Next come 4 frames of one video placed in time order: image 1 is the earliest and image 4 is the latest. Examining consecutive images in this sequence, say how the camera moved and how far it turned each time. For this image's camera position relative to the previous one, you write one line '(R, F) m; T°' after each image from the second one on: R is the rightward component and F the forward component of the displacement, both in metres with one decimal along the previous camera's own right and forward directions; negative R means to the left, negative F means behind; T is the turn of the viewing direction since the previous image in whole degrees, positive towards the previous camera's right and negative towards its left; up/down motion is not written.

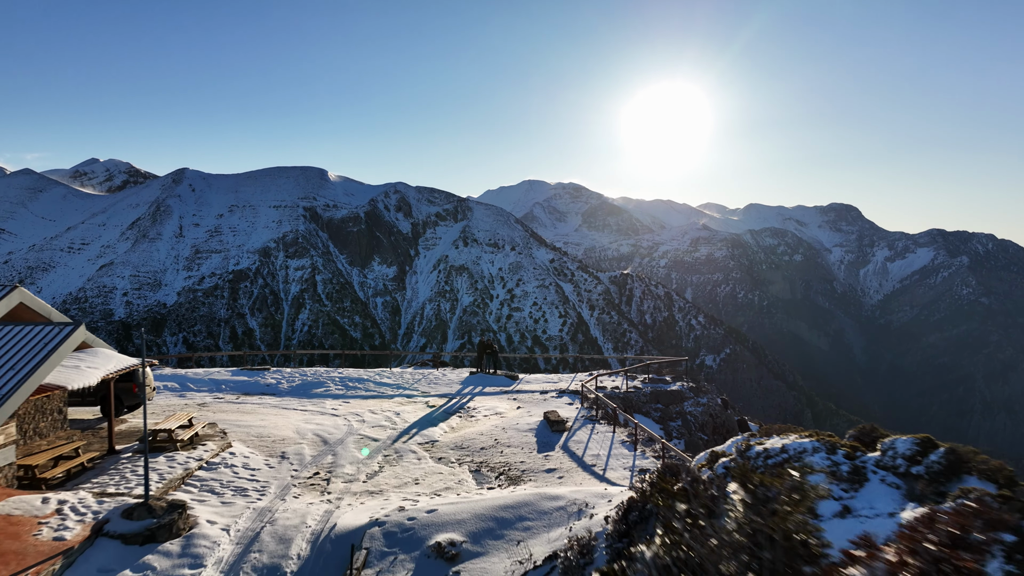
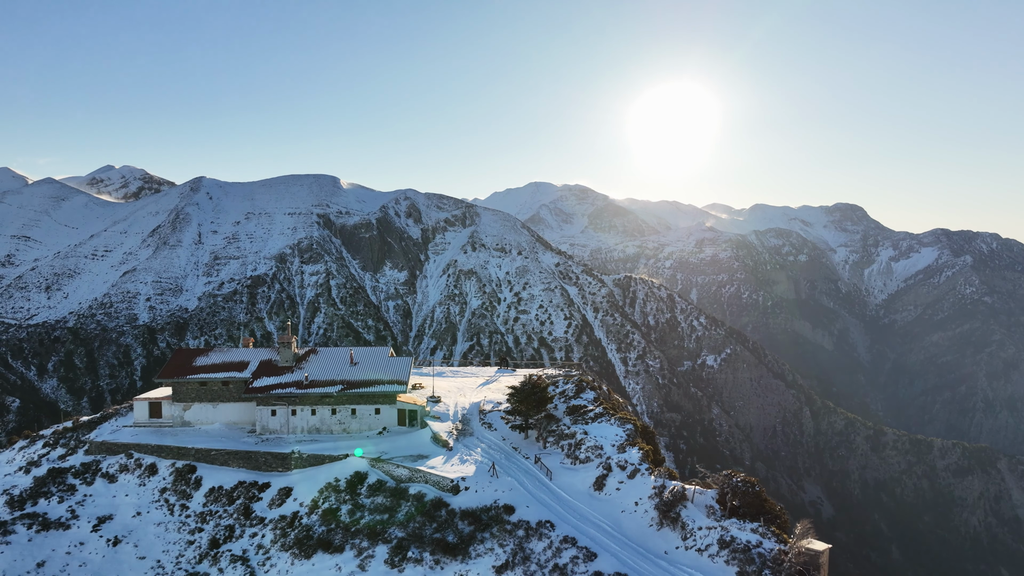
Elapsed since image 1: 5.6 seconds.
(+0.2, -11.6) m; -1°
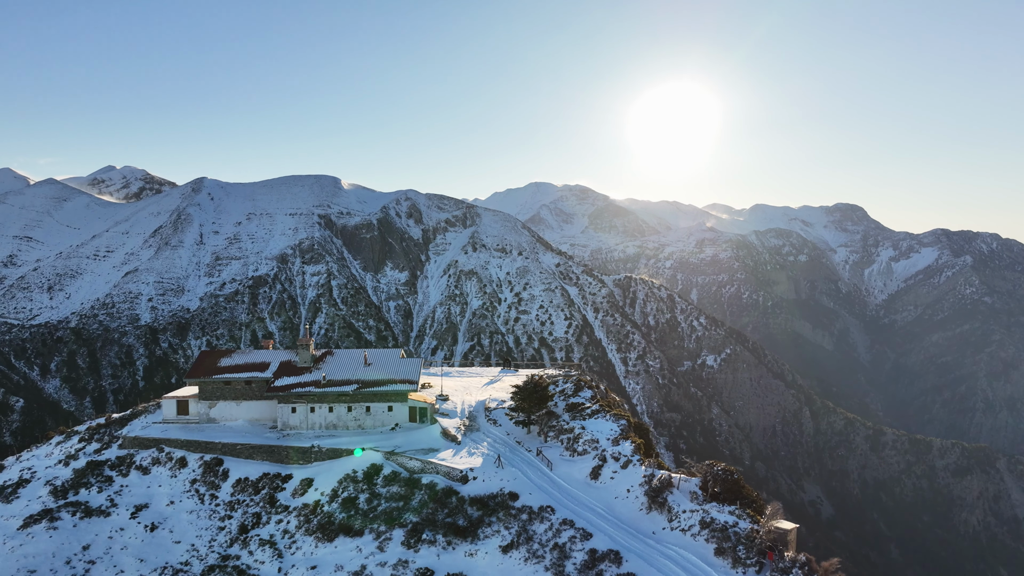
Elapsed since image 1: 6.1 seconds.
(-0.1, -1.1) m; 0°
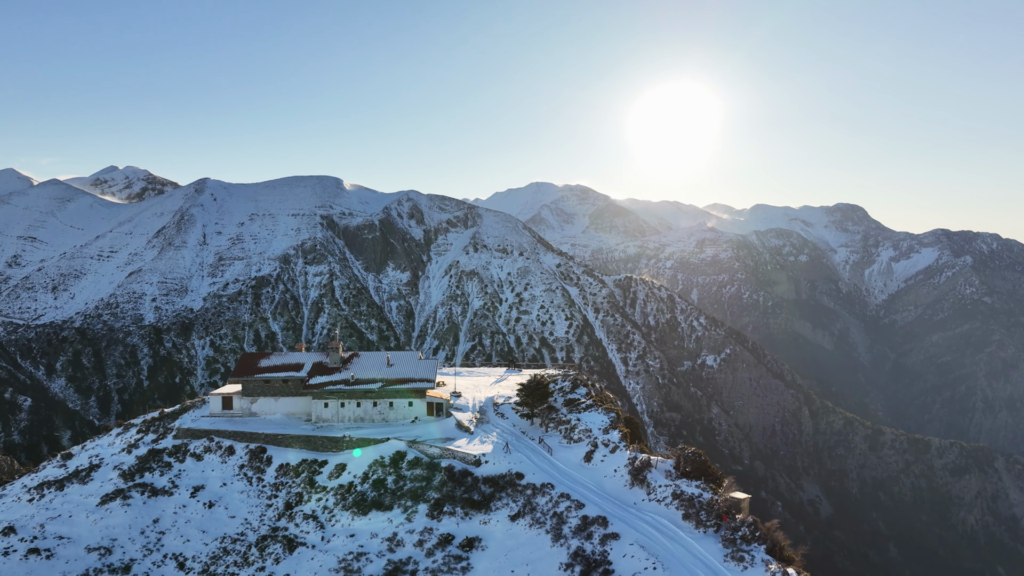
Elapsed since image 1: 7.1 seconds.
(-0.1, -2.2) m; 0°
